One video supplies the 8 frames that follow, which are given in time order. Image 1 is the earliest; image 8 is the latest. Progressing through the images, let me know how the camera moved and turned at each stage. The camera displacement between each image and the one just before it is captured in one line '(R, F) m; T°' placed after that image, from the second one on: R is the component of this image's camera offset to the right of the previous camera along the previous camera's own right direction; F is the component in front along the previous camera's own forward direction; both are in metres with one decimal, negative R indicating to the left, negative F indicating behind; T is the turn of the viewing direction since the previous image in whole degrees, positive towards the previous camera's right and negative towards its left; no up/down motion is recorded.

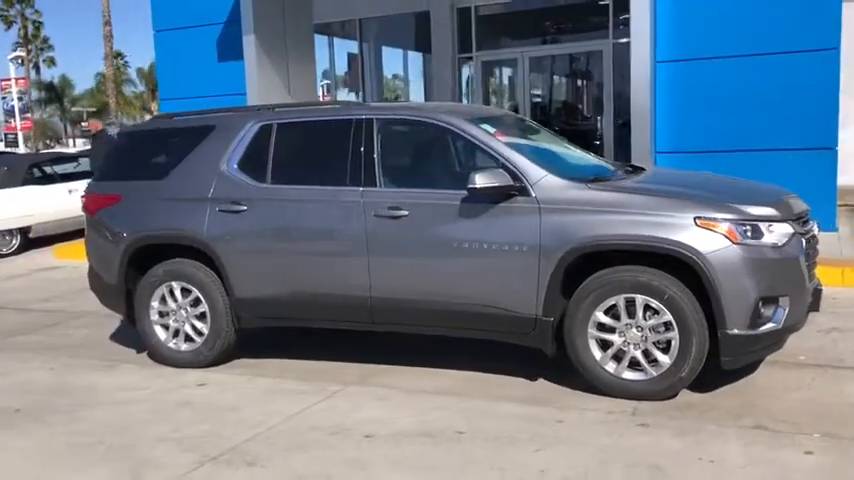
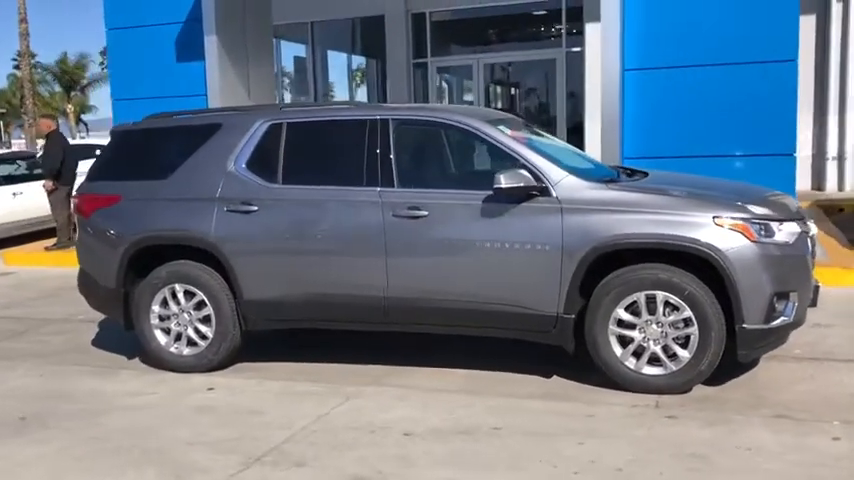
(-0.7, 0.0) m; +5°
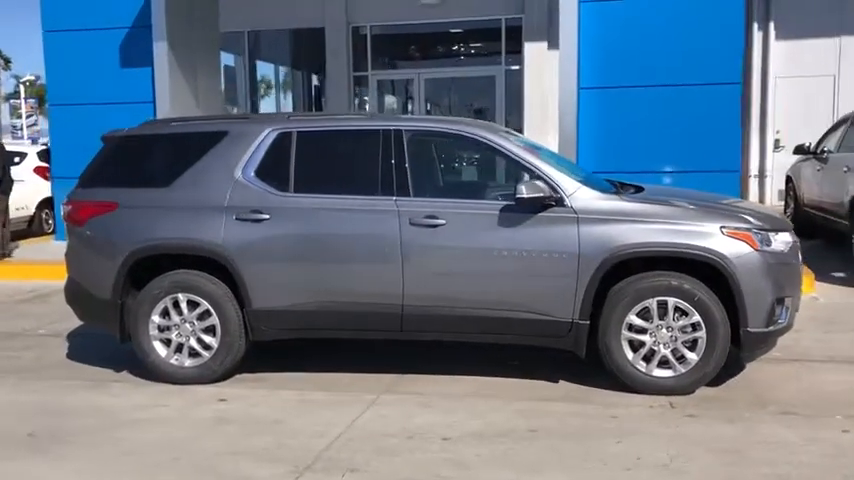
(-0.9, -0.1) m; +7°
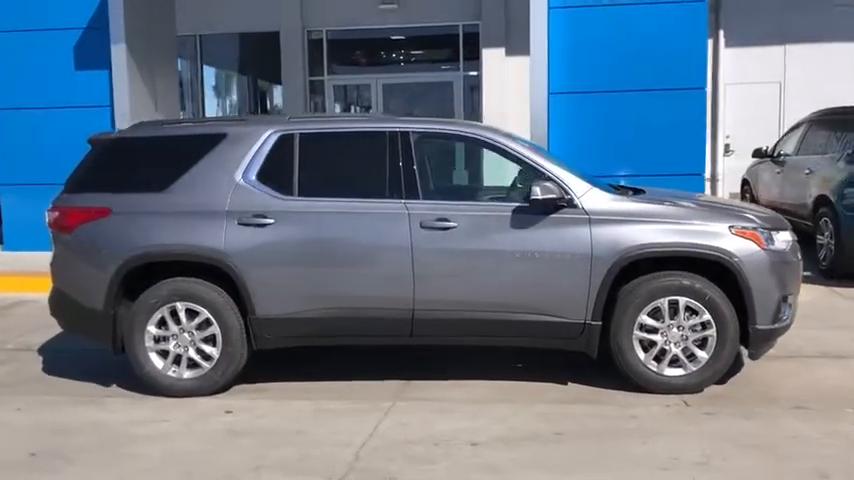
(-0.6, +0.1) m; +5°
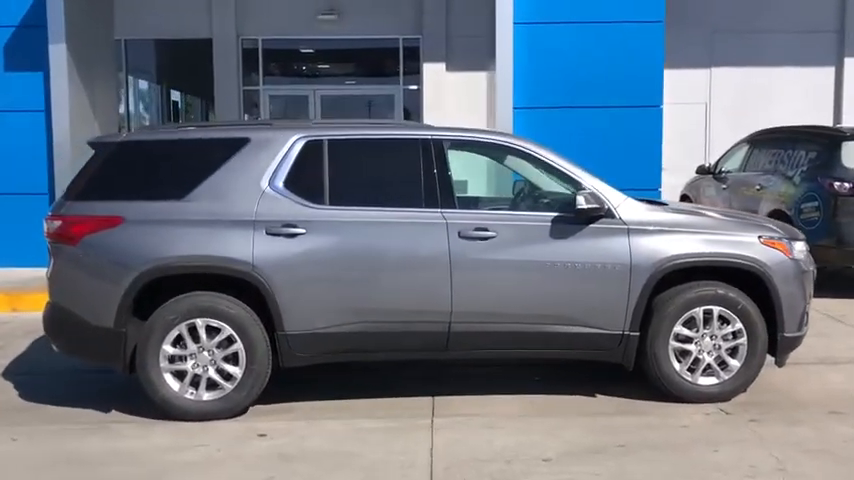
(-1.1, +0.3) m; +8°
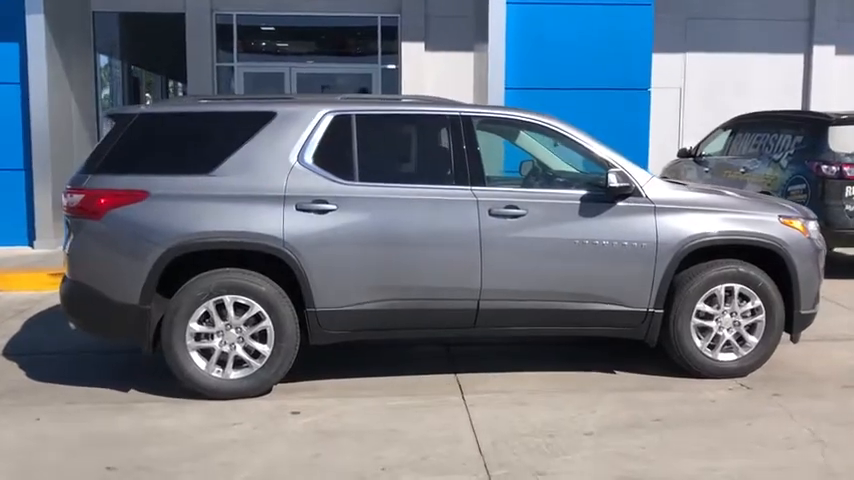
(-0.6, 0.0) m; +3°
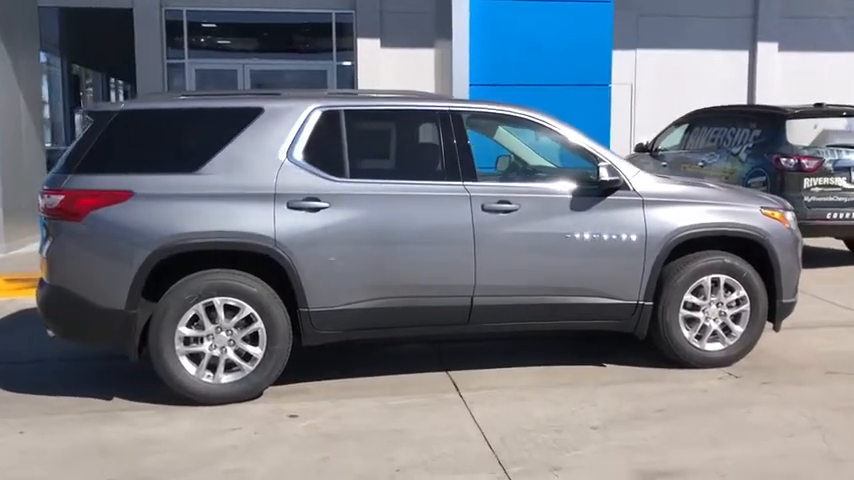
(-0.4, +0.1) m; +4°
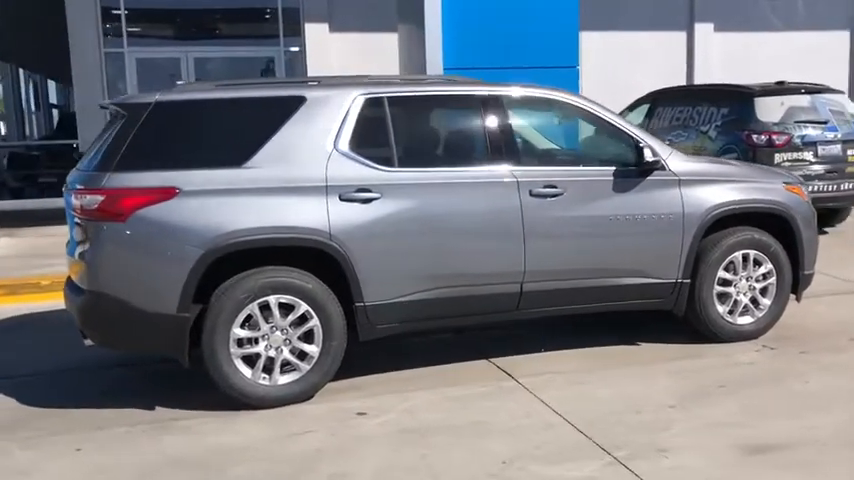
(-1.0, +0.2) m; +6°
